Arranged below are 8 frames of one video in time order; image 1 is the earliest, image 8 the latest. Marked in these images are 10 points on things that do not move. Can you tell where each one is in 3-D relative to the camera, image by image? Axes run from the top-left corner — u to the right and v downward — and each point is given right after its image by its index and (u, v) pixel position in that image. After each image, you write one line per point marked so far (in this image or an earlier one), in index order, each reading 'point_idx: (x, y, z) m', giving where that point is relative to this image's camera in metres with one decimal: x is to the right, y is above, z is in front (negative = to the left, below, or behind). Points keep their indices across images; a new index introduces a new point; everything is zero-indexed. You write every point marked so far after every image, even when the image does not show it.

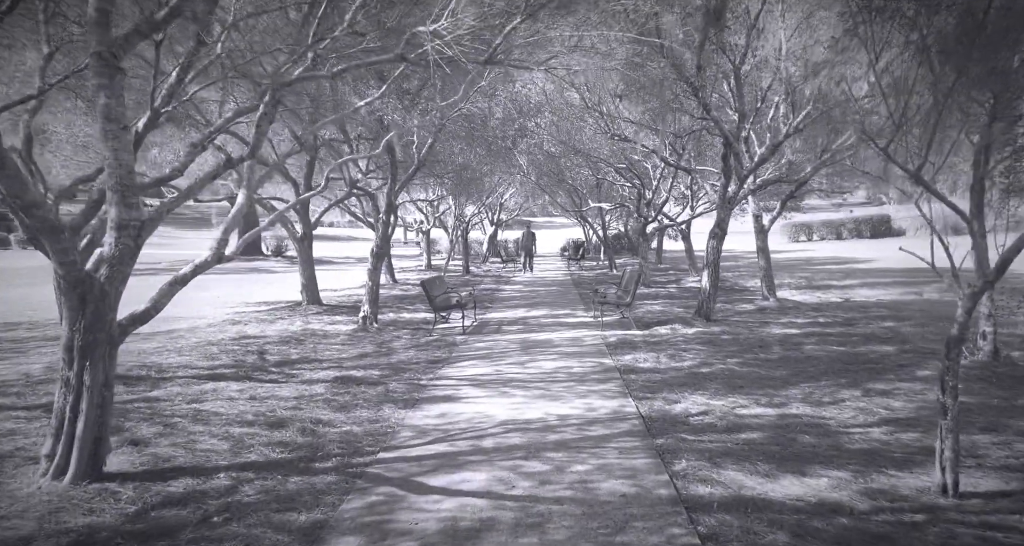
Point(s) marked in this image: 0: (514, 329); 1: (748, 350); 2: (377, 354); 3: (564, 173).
0: (+0.1, -0.9, +10.2) m
1: (+2.8, -0.9, +8.0) m
2: (-1.6, -1.0, +8.3) m
3: (+1.5, +2.9, +19.4) m
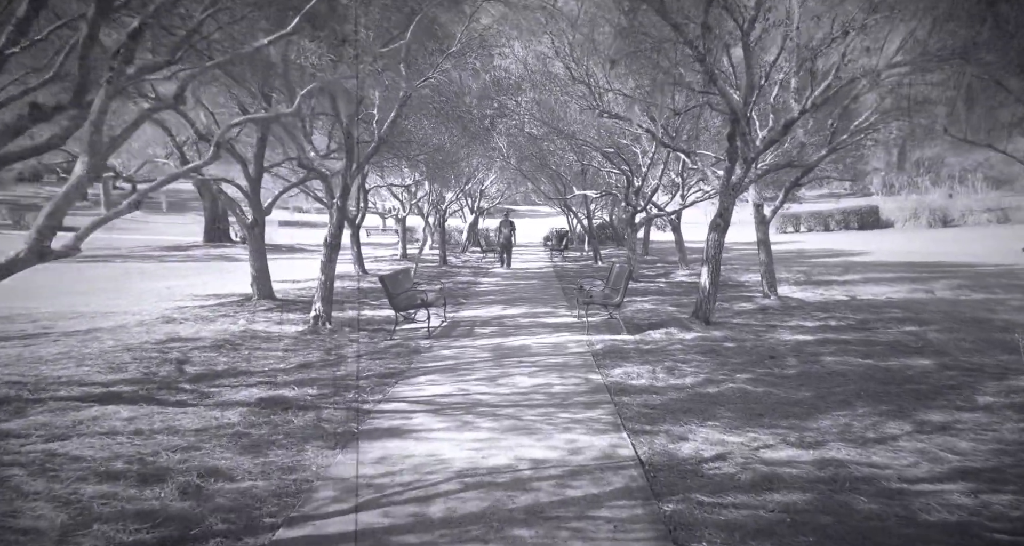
0: (-0.3, -0.8, +8.9) m
1: (+2.5, -0.9, +6.8) m
2: (-2.0, -1.0, +7.0) m
3: (+1.0, +3.1, +18.1) m
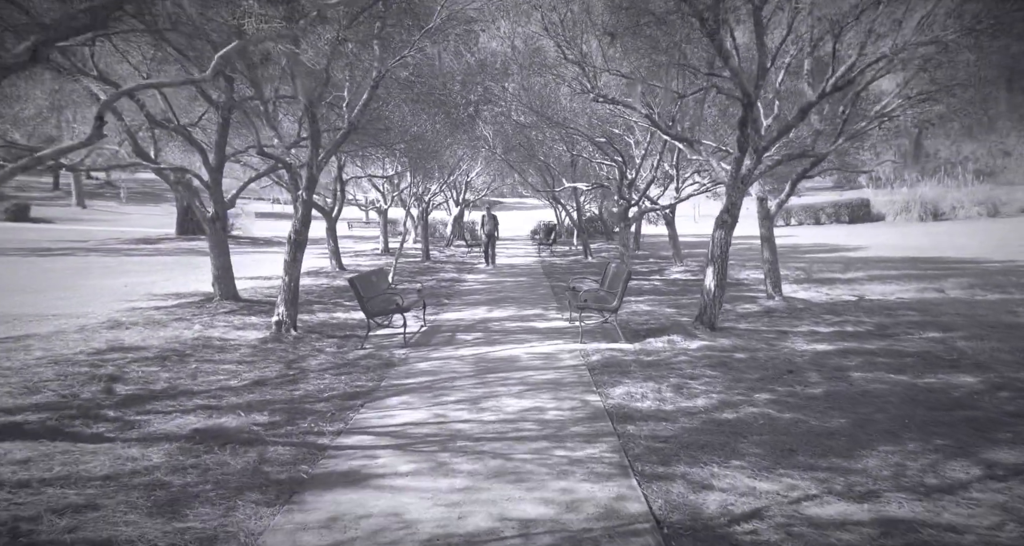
0: (-0.5, -0.8, +8.1) m
1: (+2.3, -0.9, +6.0) m
2: (-2.1, -1.0, +6.1) m
3: (+0.6, +3.2, +17.2) m
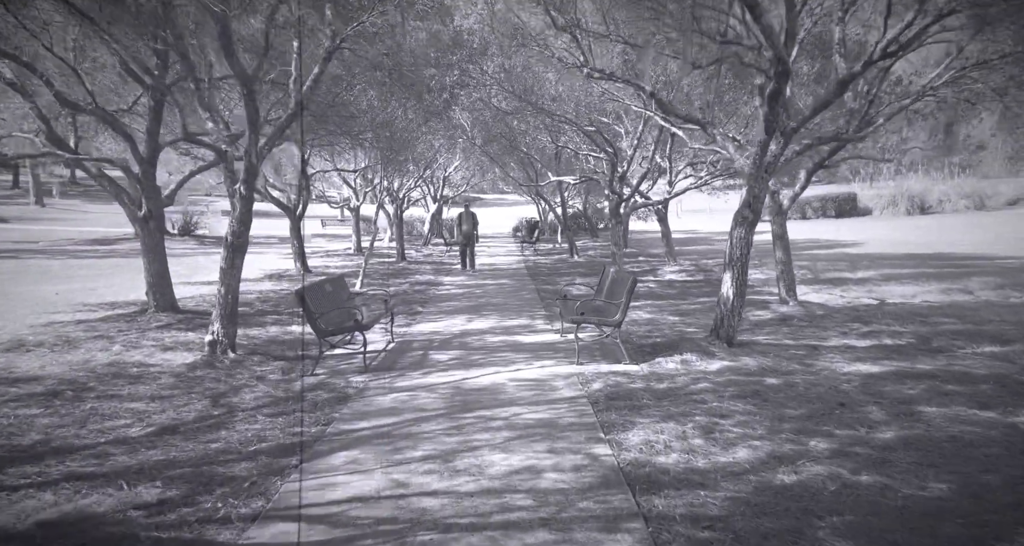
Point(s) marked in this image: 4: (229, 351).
0: (-0.7, -0.9, +6.7) m
1: (+2.2, -1.0, +4.8) m
2: (-2.2, -1.1, +4.8) m
3: (+0.1, +3.2, +15.9) m
4: (-2.9, -0.8, +7.0) m
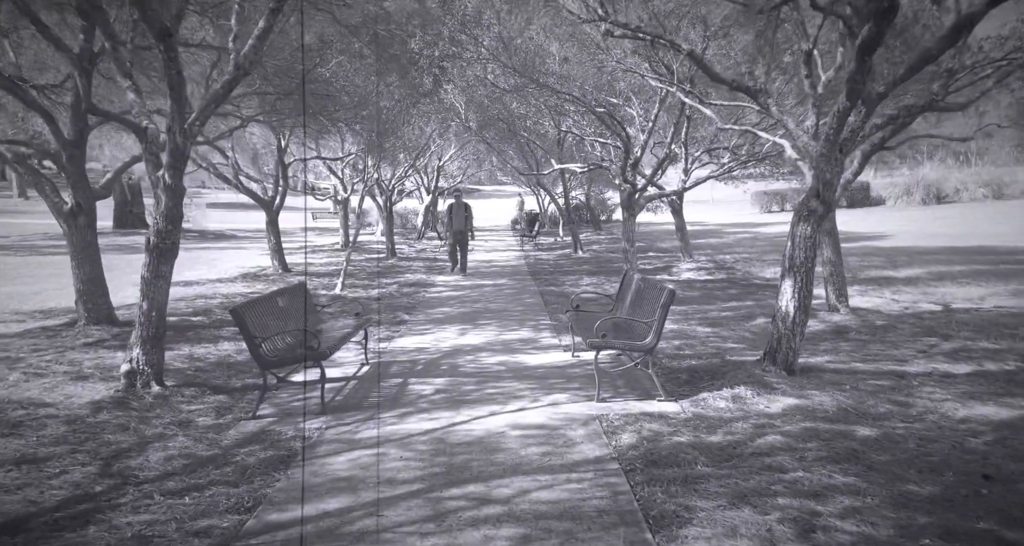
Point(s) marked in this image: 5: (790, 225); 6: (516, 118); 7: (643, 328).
0: (-0.6, -1.0, +5.2) m
1: (+2.2, -1.1, +3.3) m
2: (-2.2, -1.2, +3.3) m
3: (+0.1, +3.2, +14.3) m
4: (-2.9, -0.9, +5.5) m
5: (+2.2, +0.4, +5.4) m
6: (+0.1, +3.3, +14.3) m
7: (+1.1, -0.5, +5.7) m
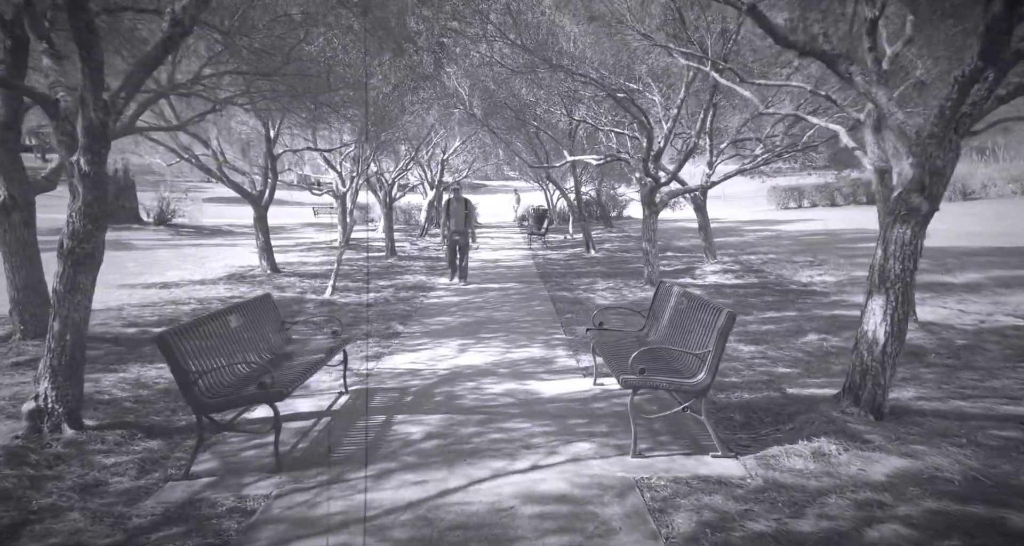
0: (-0.6, -1.1, +4.1) m
1: (+2.3, -1.2, +2.1) m
2: (-2.2, -1.3, +2.1) m
3: (+0.3, +3.2, +13.1) m
4: (-2.9, -1.0, +4.4) m
5: (+2.3, +0.3, +4.2) m
6: (+0.3, +3.2, +13.1) m
7: (+1.2, -0.6, +4.5) m
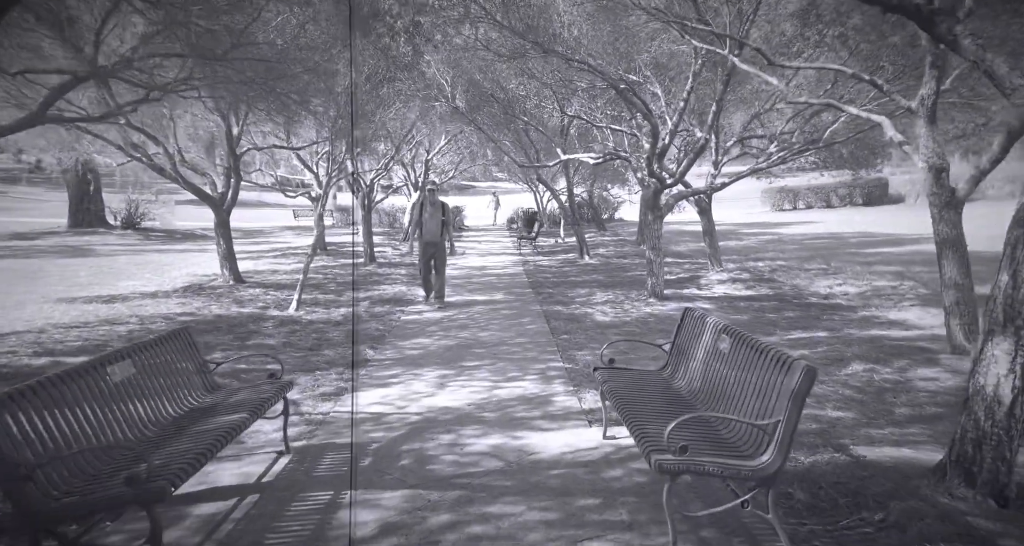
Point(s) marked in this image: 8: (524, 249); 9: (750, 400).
0: (-0.6, -1.2, +2.8) m
1: (+2.3, -1.3, +0.9) m
2: (-2.2, -1.5, +0.9) m
3: (+0.1, +3.0, +11.9) m
4: (-2.9, -1.1, +3.1) m
5: (+2.3, +0.1, +3.0) m
6: (0.0, +3.1, +11.9) m
7: (+1.1, -0.7, +3.3) m
8: (+0.3, +0.6, +18.2) m
9: (+1.2, -0.6, +3.5) m
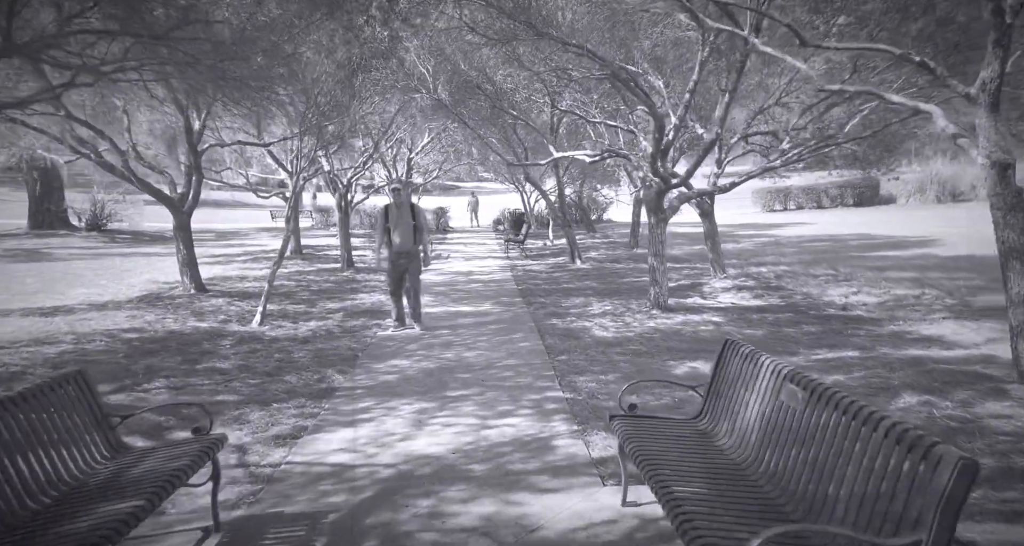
0: (-0.6, -1.3, +1.9) m
1: (+2.3, -1.5, 0.0) m
2: (-2.1, -1.6, -0.1) m
3: (-0.1, +2.9, +11.0) m
4: (-2.9, -1.3, +2.1) m
5: (+2.3, 0.0, +2.1) m
6: (-0.2, +2.9, +10.9) m
7: (+1.1, -0.8, +2.4) m
8: (0.0, +0.5, +17.3) m
9: (+1.2, -0.7, +2.5) m
